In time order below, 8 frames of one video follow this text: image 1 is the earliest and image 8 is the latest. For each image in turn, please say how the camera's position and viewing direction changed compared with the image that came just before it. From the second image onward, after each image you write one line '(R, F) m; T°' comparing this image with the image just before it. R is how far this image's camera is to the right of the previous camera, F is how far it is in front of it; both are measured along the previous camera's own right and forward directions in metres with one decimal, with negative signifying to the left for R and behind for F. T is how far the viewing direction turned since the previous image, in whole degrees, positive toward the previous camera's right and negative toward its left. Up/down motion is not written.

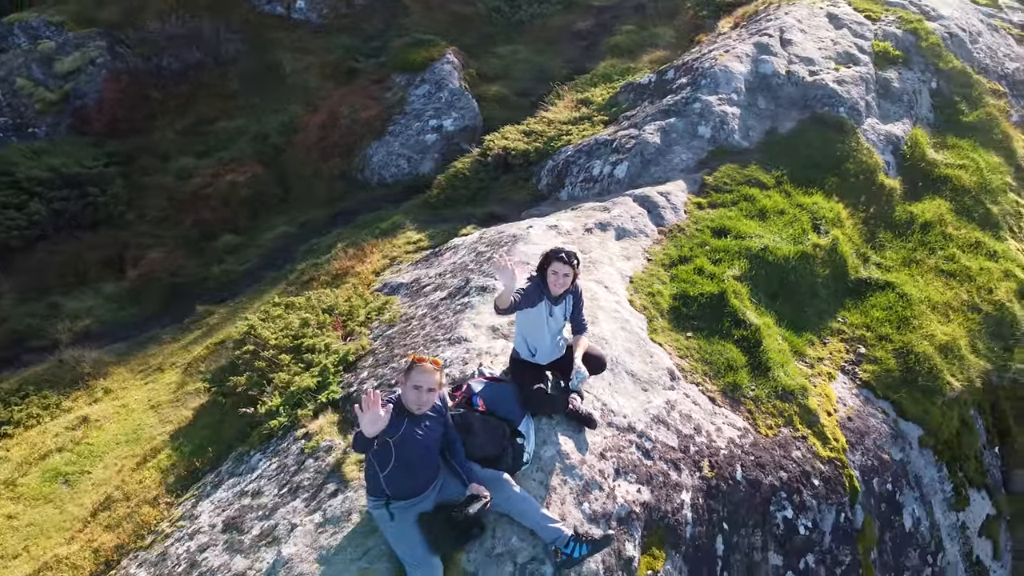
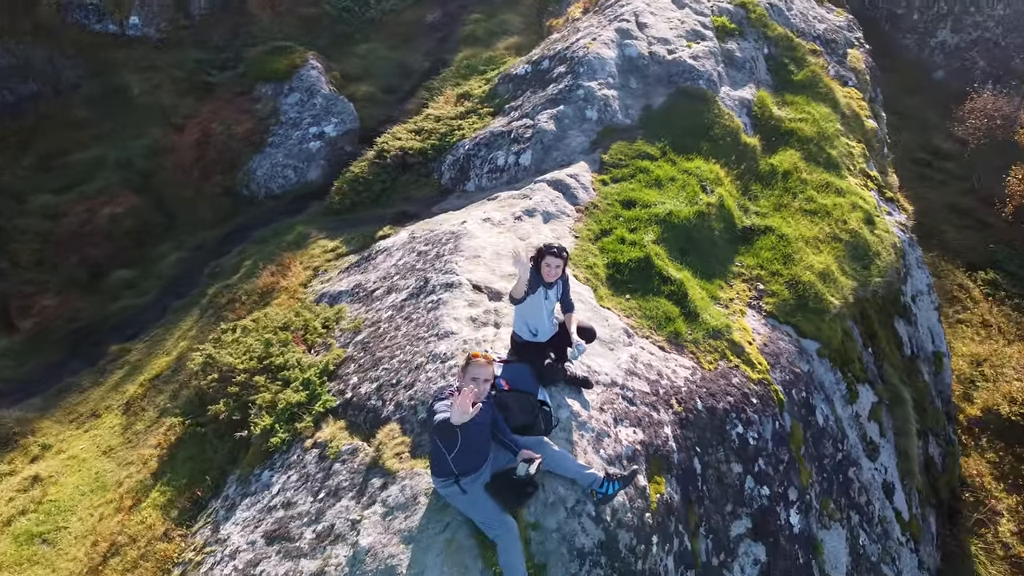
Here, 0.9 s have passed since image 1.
(-1.9, -1.1) m; +11°
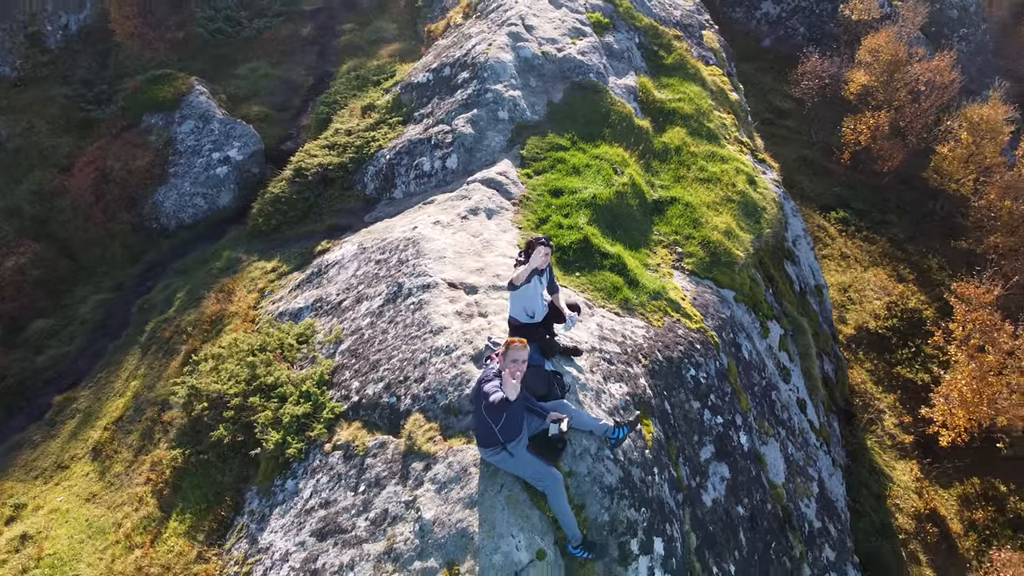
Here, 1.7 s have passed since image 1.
(-1.9, -1.3) m; +10°
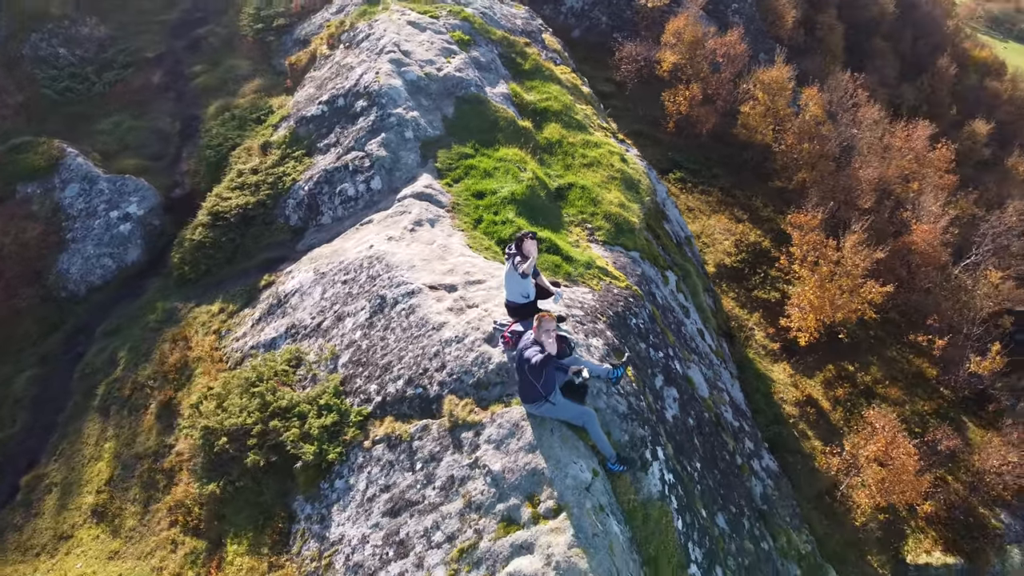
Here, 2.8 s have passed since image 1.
(-3.1, -2.1) m; +13°
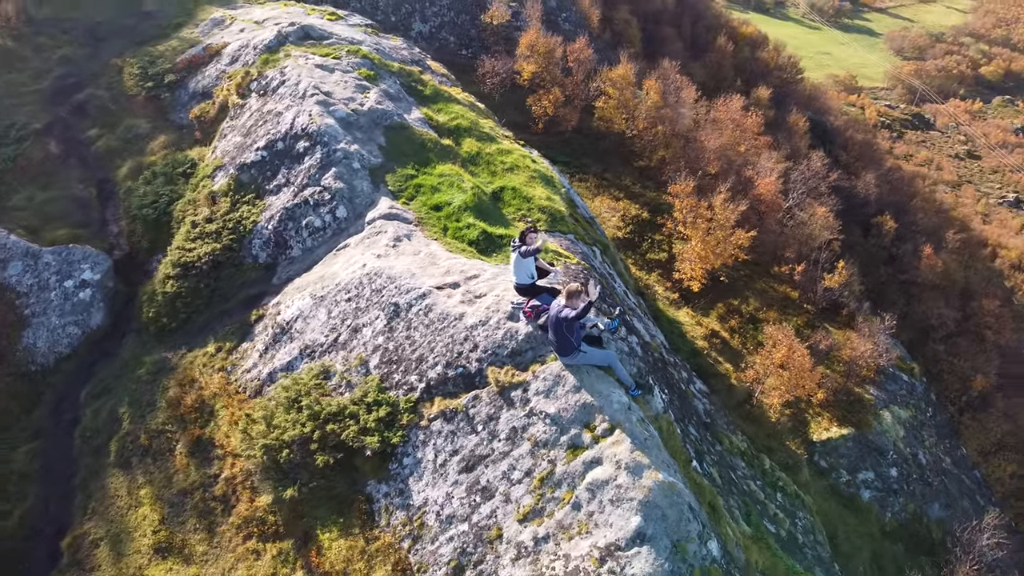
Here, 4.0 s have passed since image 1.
(-4.0, -2.9) m; +13°
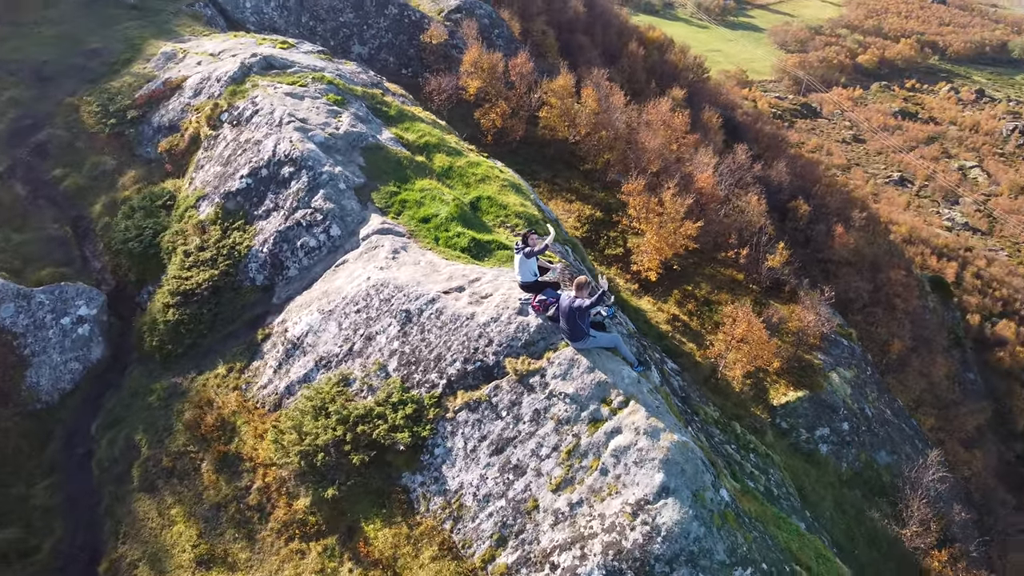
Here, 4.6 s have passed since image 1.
(-2.1, -1.7) m; +6°
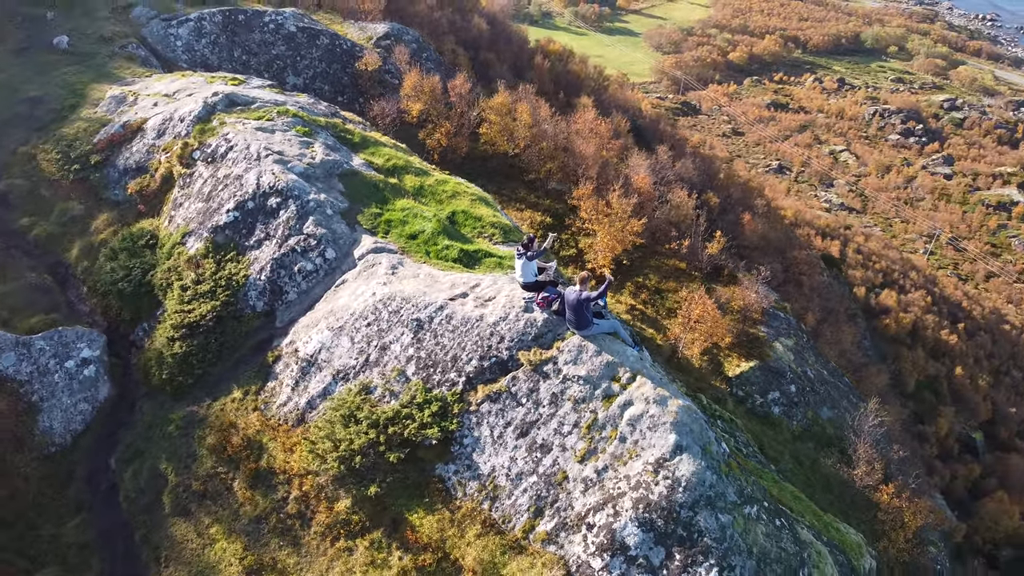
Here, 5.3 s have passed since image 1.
(-2.7, -2.0) m; +7°
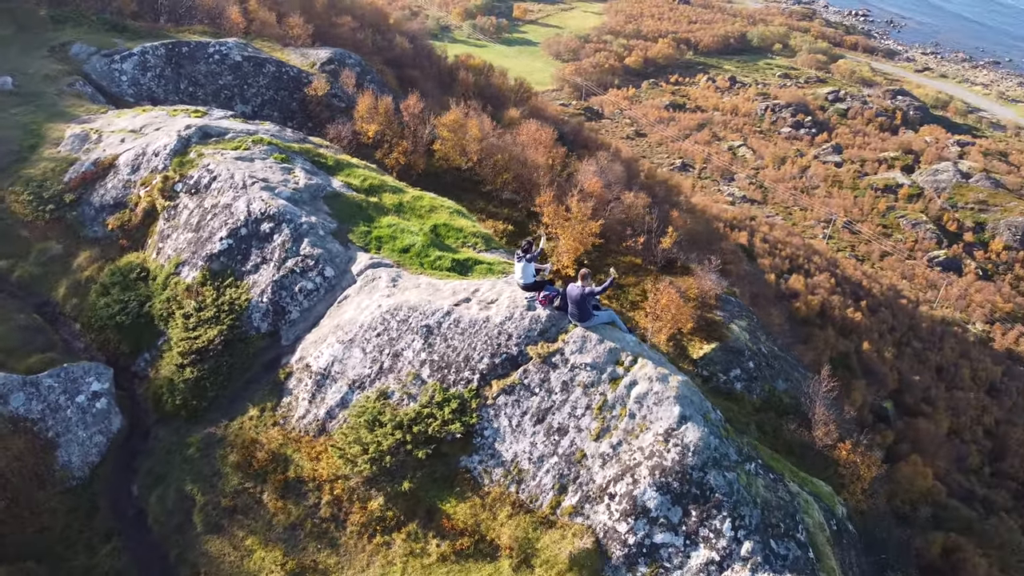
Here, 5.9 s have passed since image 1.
(-2.5, -1.8) m; +6°
